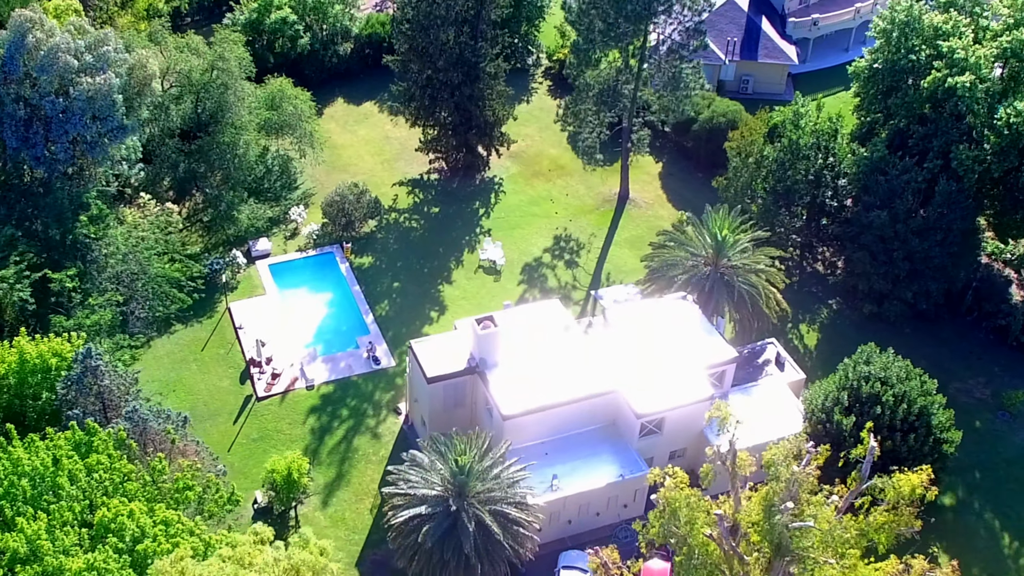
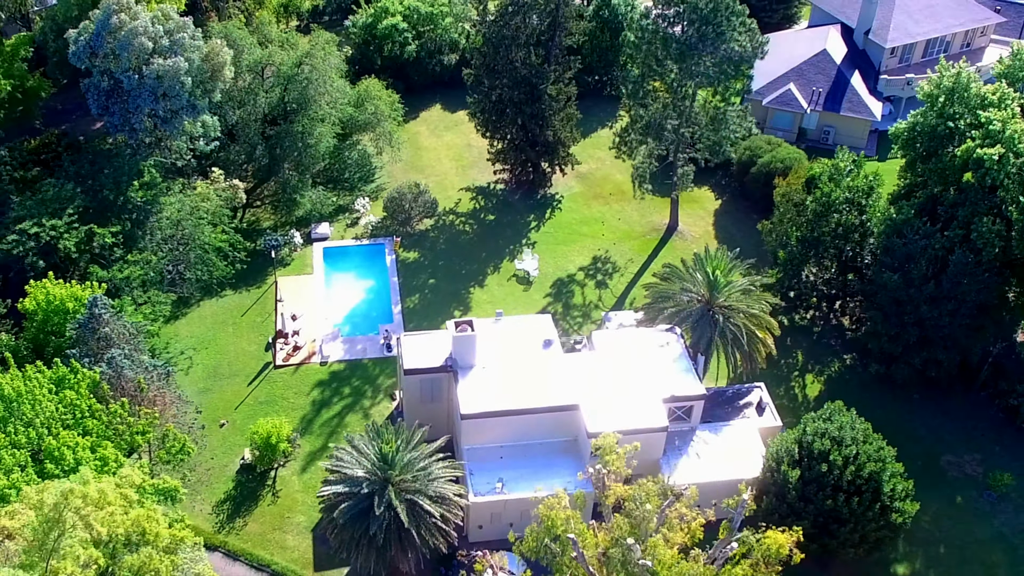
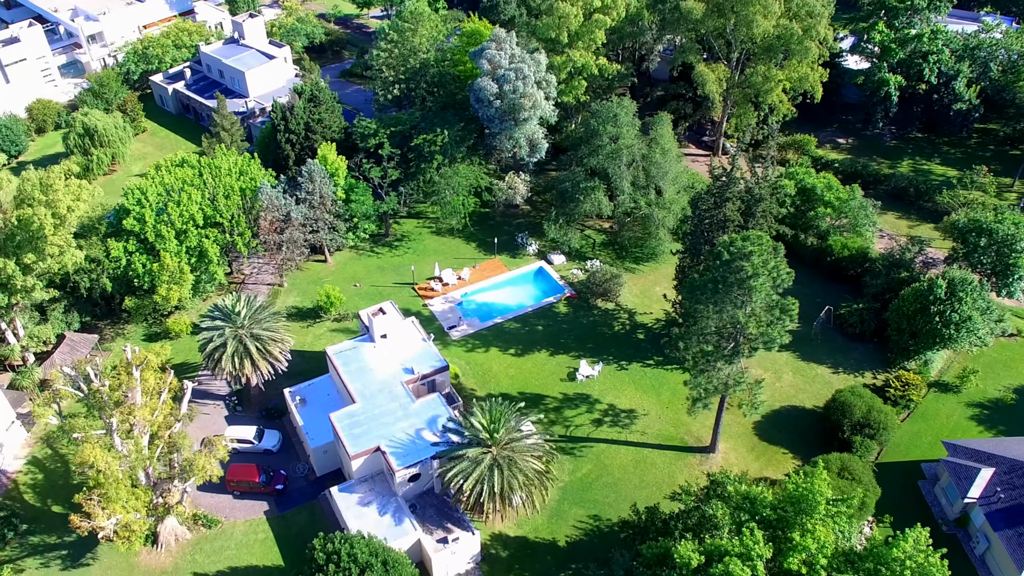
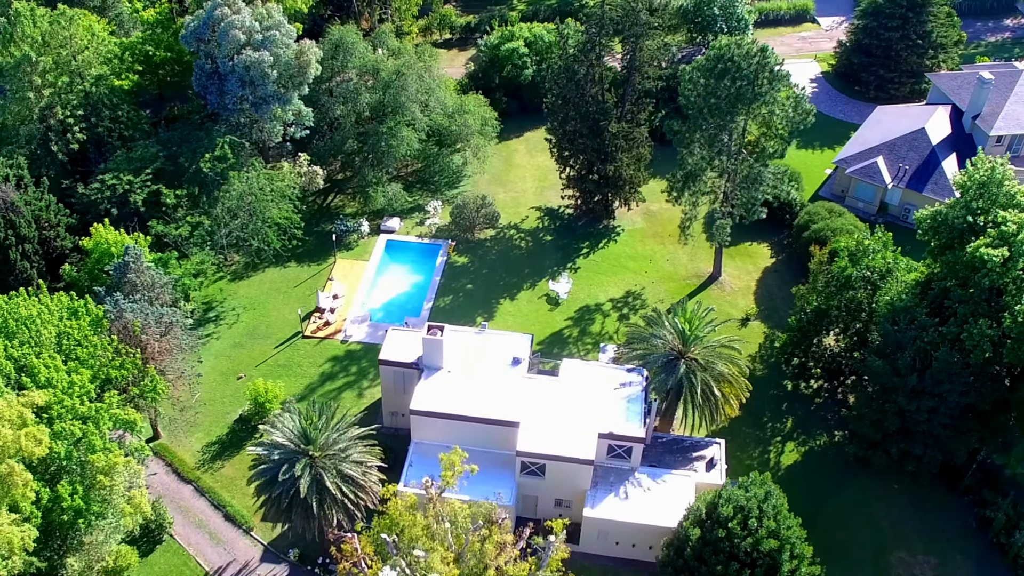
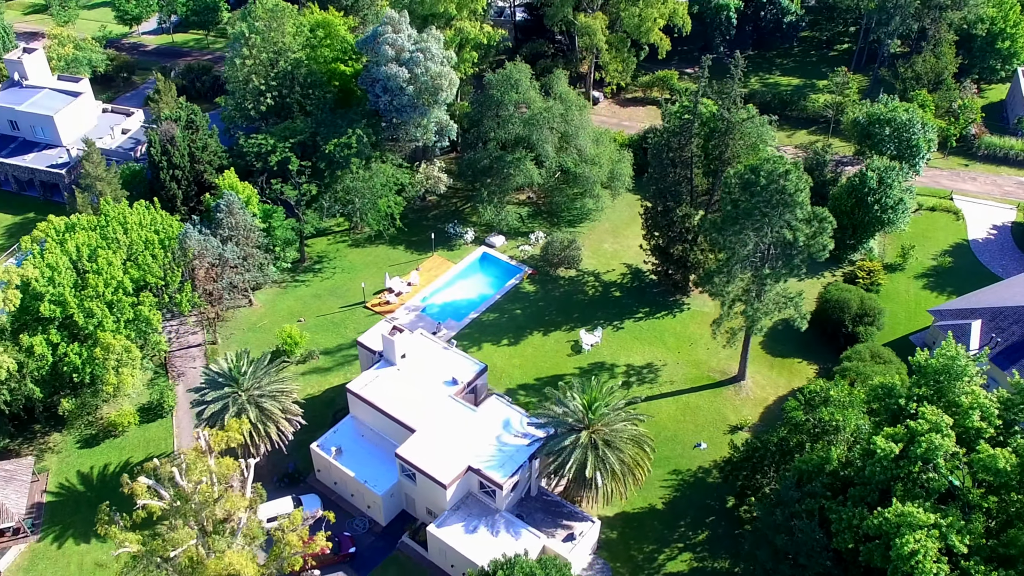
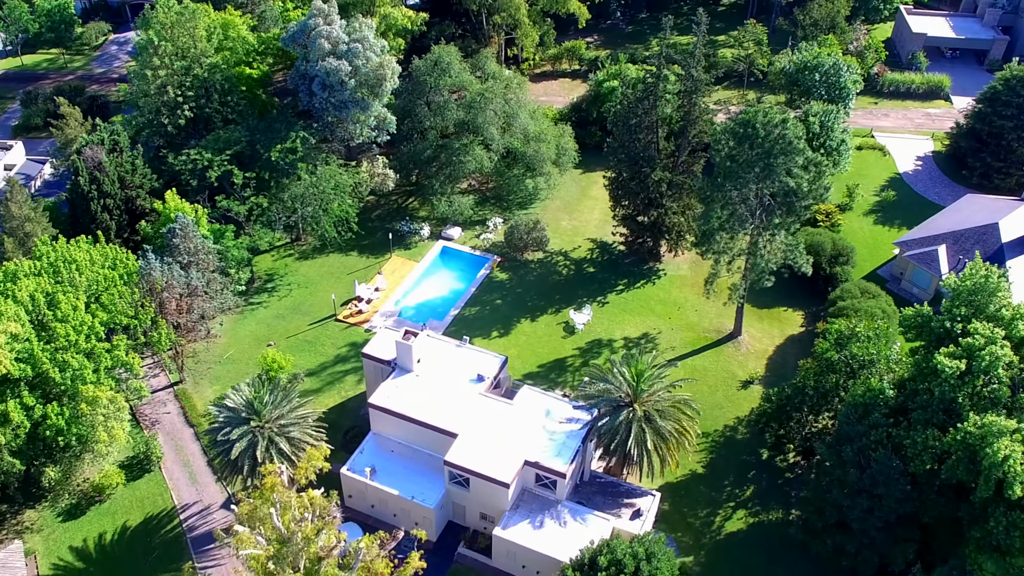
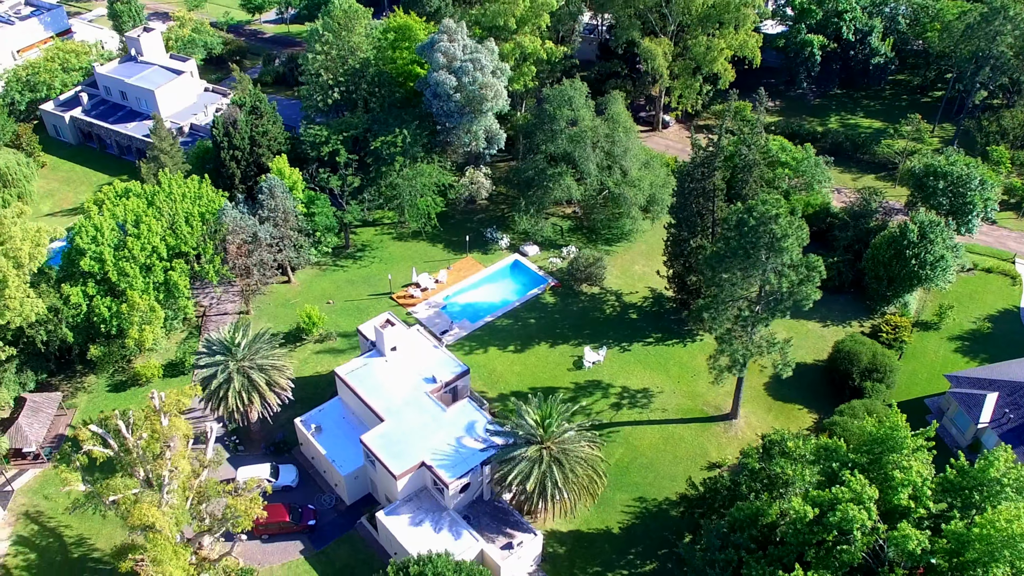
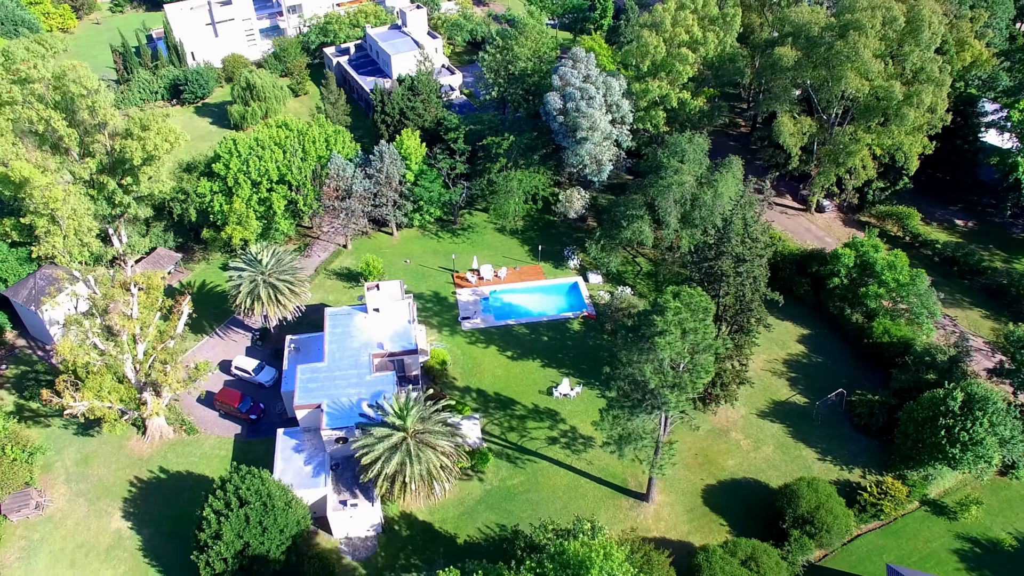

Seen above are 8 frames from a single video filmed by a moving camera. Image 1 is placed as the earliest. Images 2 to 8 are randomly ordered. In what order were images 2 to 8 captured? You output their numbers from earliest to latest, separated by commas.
2, 4, 6, 5, 7, 3, 8
